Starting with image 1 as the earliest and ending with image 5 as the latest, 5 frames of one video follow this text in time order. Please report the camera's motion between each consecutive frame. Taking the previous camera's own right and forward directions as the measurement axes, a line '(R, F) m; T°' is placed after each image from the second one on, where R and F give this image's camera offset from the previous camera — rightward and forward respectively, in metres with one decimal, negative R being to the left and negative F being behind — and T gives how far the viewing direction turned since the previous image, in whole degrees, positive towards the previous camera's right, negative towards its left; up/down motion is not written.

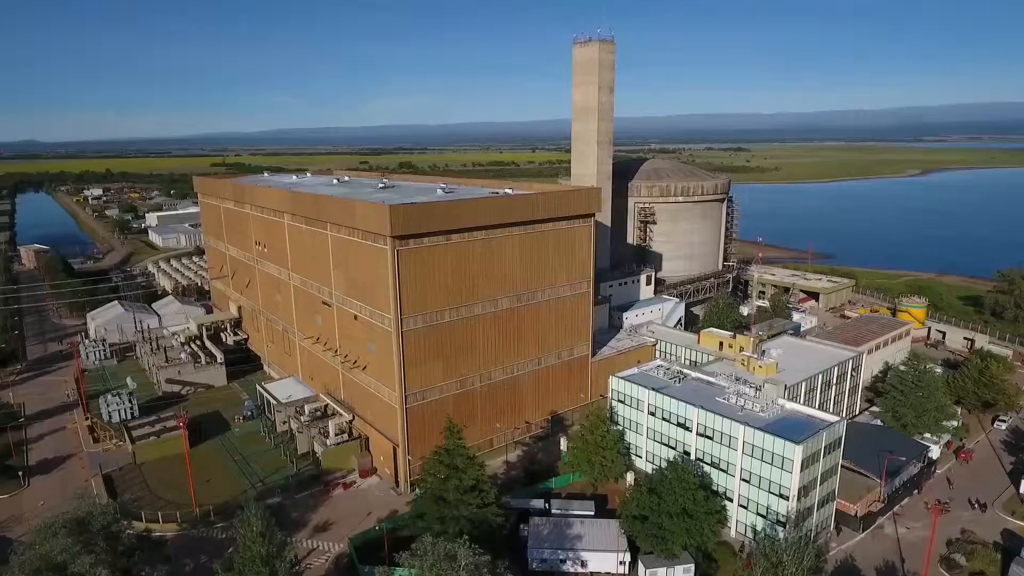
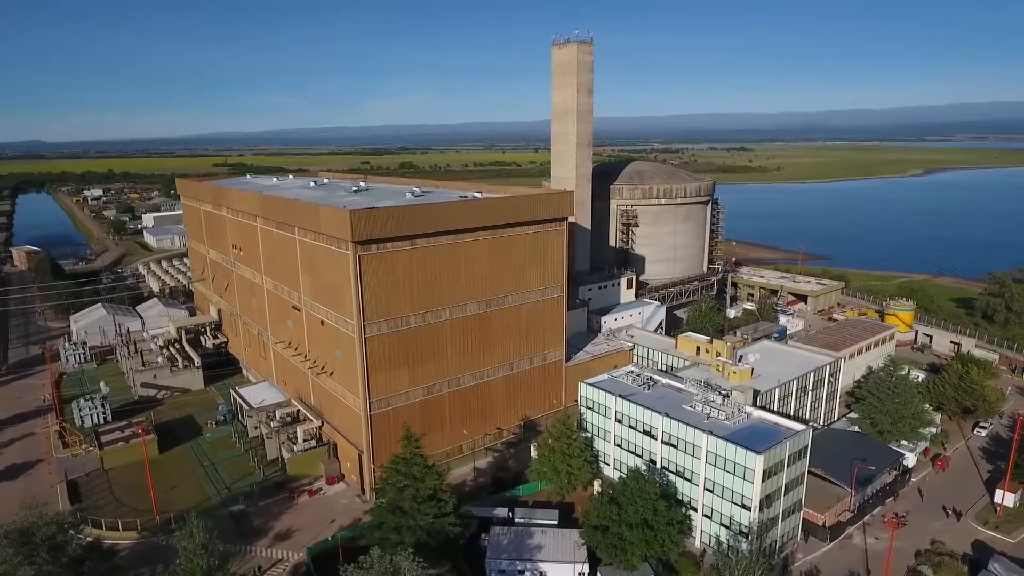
(+1.9, +0.4) m; 0°
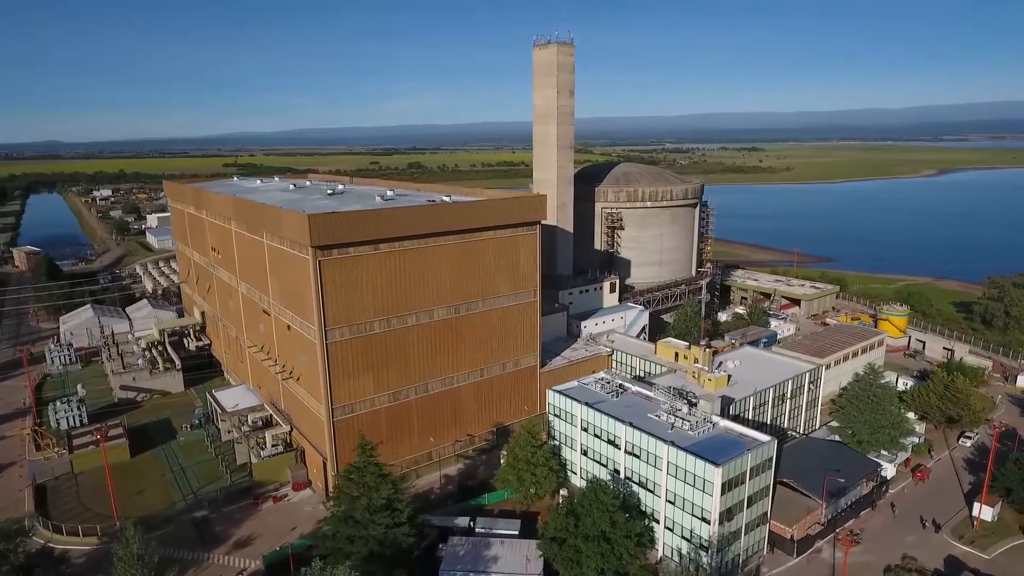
(+2.2, +0.5) m; -1°
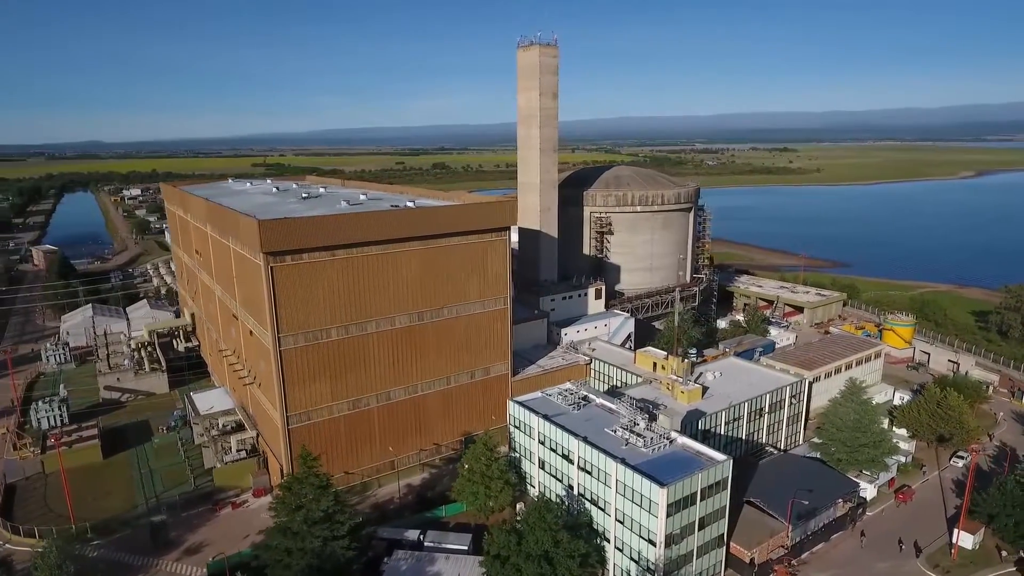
(+3.3, +0.8) m; -2°
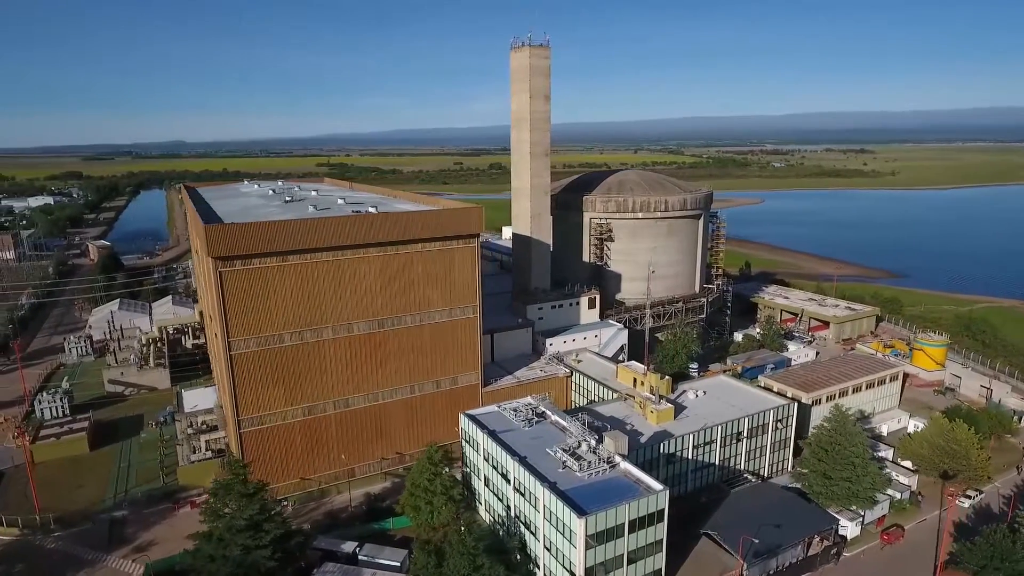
(+5.1, +1.3) m; -5°
